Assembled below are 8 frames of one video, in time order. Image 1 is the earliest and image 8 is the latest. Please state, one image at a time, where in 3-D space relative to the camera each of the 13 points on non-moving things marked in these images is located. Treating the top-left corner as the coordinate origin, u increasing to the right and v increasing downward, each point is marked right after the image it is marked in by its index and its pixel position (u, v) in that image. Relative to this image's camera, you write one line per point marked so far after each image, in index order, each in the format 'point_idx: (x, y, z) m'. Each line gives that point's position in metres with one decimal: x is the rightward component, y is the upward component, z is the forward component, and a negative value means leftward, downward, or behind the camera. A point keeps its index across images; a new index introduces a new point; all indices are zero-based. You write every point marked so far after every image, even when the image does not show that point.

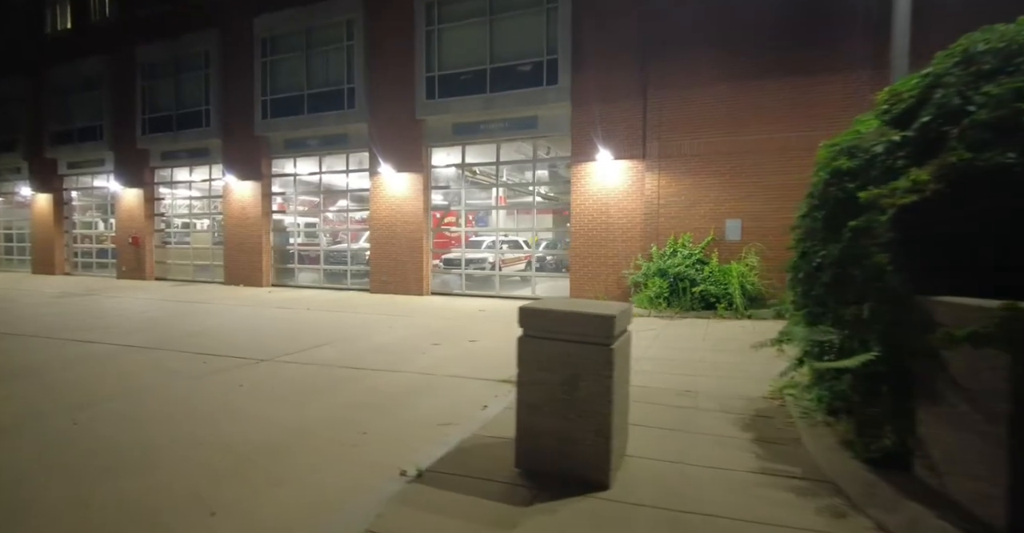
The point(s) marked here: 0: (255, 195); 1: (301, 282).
0: (-9.2, +2.6, +18.4) m
1: (-7.5, -0.6, +18.6) m
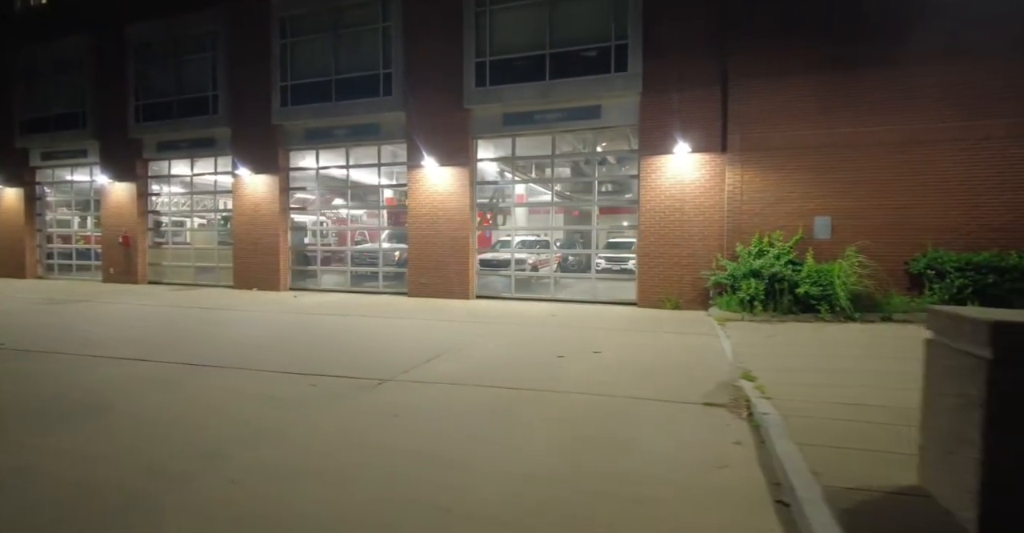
0: (-7.8, +2.5, +16.8) m
1: (-6.2, -0.6, +17.0) m
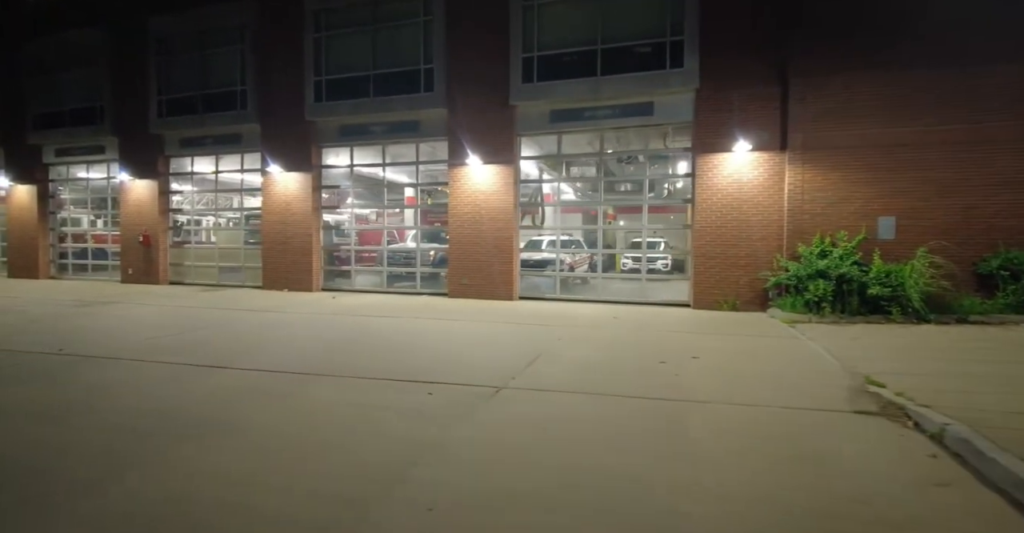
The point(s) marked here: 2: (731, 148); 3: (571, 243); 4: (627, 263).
0: (-6.6, +2.5, +16.3) m
1: (-5.0, -0.6, +16.6) m
2: (+5.3, +2.8, +12.4) m
3: (+1.8, +0.7, +14.3) m
4: (+2.8, +0.1, +14.0) m
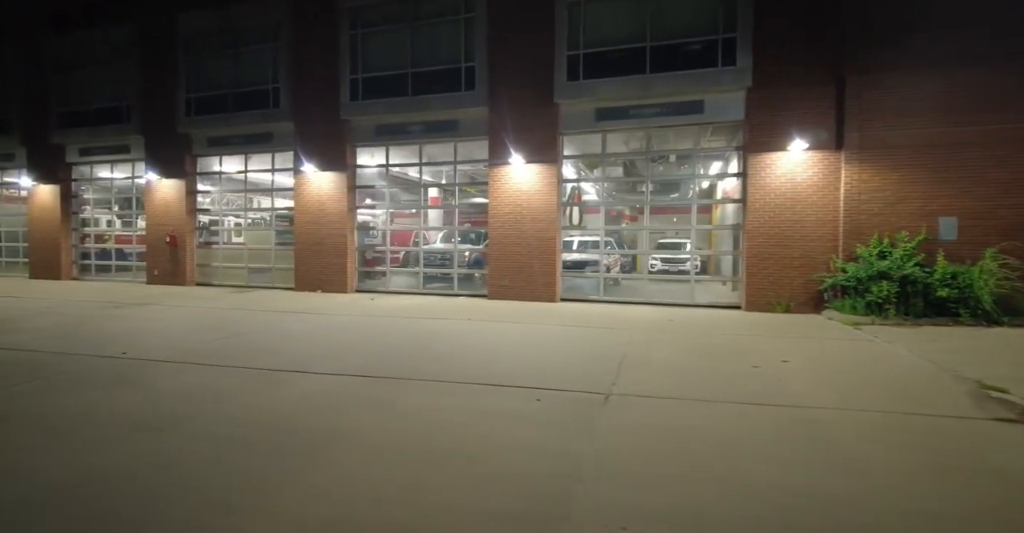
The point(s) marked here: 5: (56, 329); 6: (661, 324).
0: (-5.5, +2.5, +16.1) m
1: (-3.8, -0.7, +16.4) m
2: (+6.4, +2.8, +12.1) m
3: (+2.9, +0.7, +14.1) m
4: (+3.9, +0.1, +13.8) m
5: (-9.5, -1.3, +10.9) m
6: (+3.2, -1.2, +10.9) m
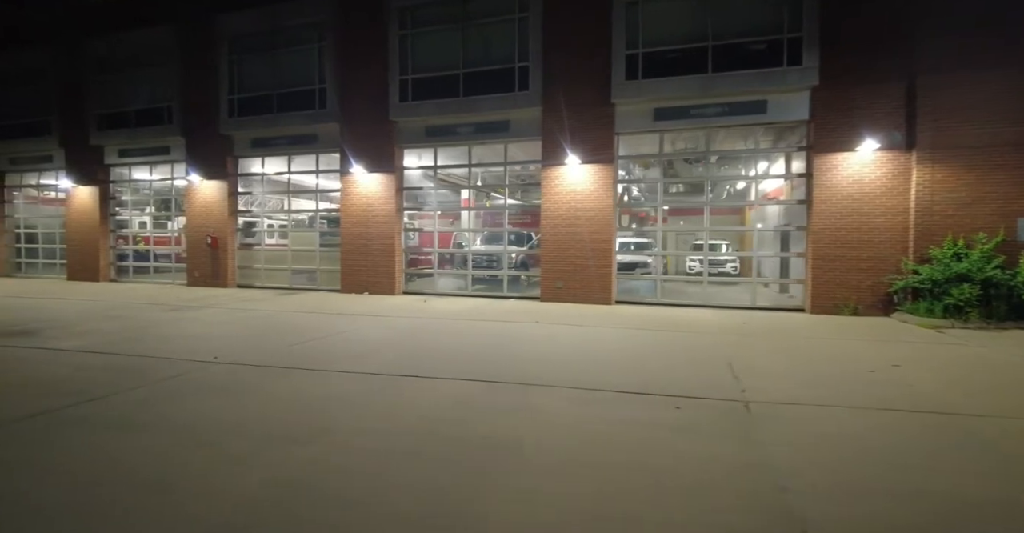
0: (-4.0, +2.4, +16.0) m
1: (-2.3, -0.7, +16.2) m
2: (+7.9, +2.8, +12.0) m
3: (+4.4, +0.6, +13.9) m
4: (+5.4, 0.0, +13.6) m
5: (-8.1, -1.3, +10.8) m
6: (+4.6, -1.3, +10.8) m
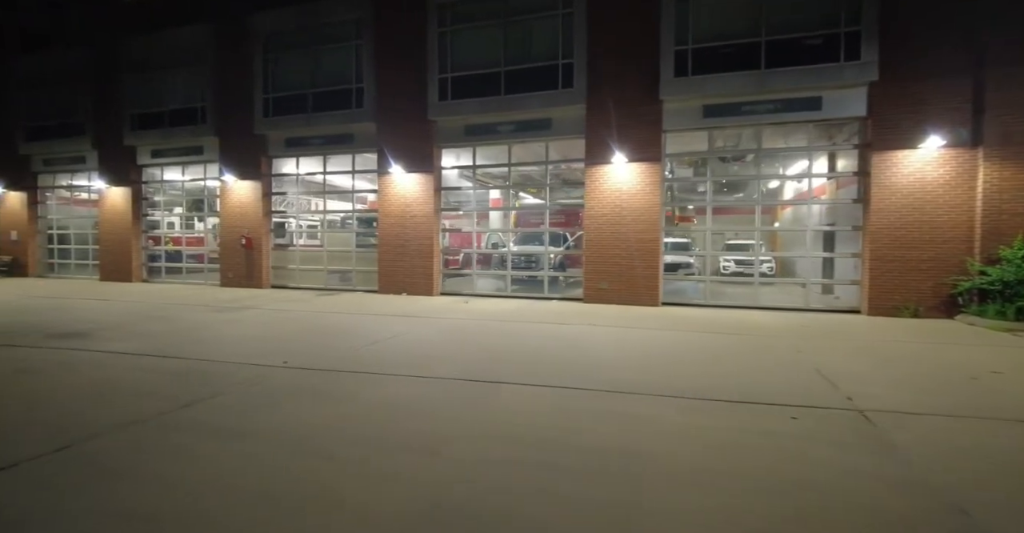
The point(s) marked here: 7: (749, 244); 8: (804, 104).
0: (-2.7, +2.4, +15.8) m
1: (-1.1, -0.7, +16.1) m
2: (+9.1, +2.7, +11.6) m
3: (+5.6, +0.6, +13.6) m
4: (+6.6, 0.0, +13.3) m
5: (-6.9, -1.4, +10.7) m
6: (+5.8, -1.3, +10.5) m
7: (+6.1, +0.6, +13.4) m
8: (+7.0, +3.9, +12.5) m
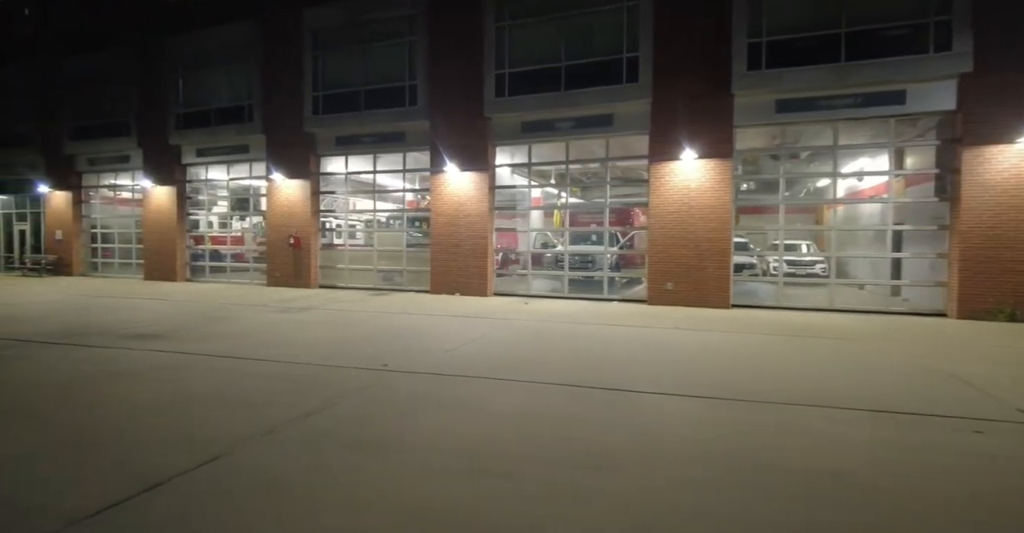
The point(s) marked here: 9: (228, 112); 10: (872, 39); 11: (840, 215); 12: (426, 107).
0: (-1.0, +2.4, +15.5) m
1: (+0.6, -0.7, +15.7) m
2: (+10.7, +2.7, +11.0) m
3: (+7.3, +0.6, +13.1) m
4: (+8.3, 0.0, +12.8) m
5: (-5.4, -1.4, +10.5) m
6: (+7.4, -1.3, +9.9) m
7: (+7.7, +0.6, +12.9) m
8: (+8.7, +3.9, +11.9) m
9: (-10.5, +5.7, +19.0) m
10: (+8.3, +5.2, +11.8) m
11: (+8.1, +1.2, +12.8) m
12: (-2.7, +4.9, +15.8) m
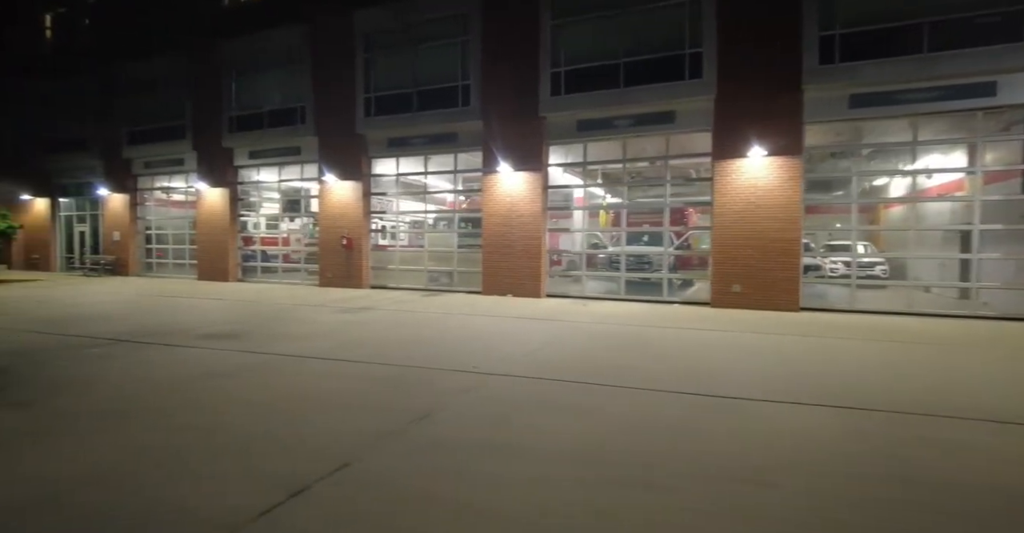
0: (+0.6, +2.4, +15.3) m
1: (+2.2, -0.8, +15.4) m
2: (+12.1, +2.7, +10.3) m
3: (+8.8, +0.5, +12.5) m
4: (+9.7, -0.1, +12.1) m
5: (-4.0, -1.4, +10.5) m
6: (+8.7, -1.3, +9.3) m
7: (+9.2, +0.5, +12.3) m
8: (+10.1, +3.8, +11.3) m
9: (-8.7, +5.7, +19.3) m
10: (+9.7, +5.2, +11.2) m
11: (+9.6, +1.2, +12.1) m
12: (-1.0, +4.9, +15.7) m
